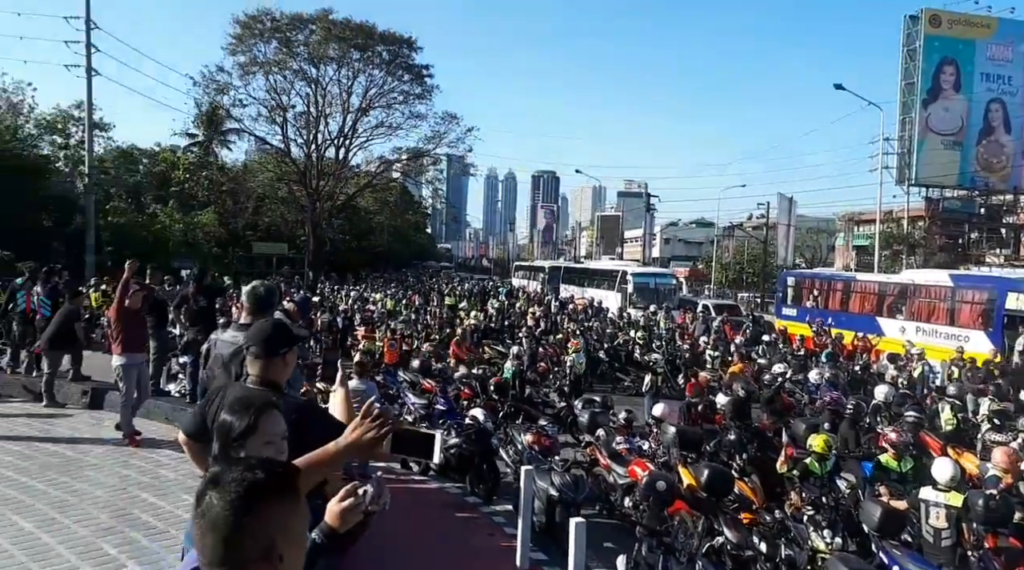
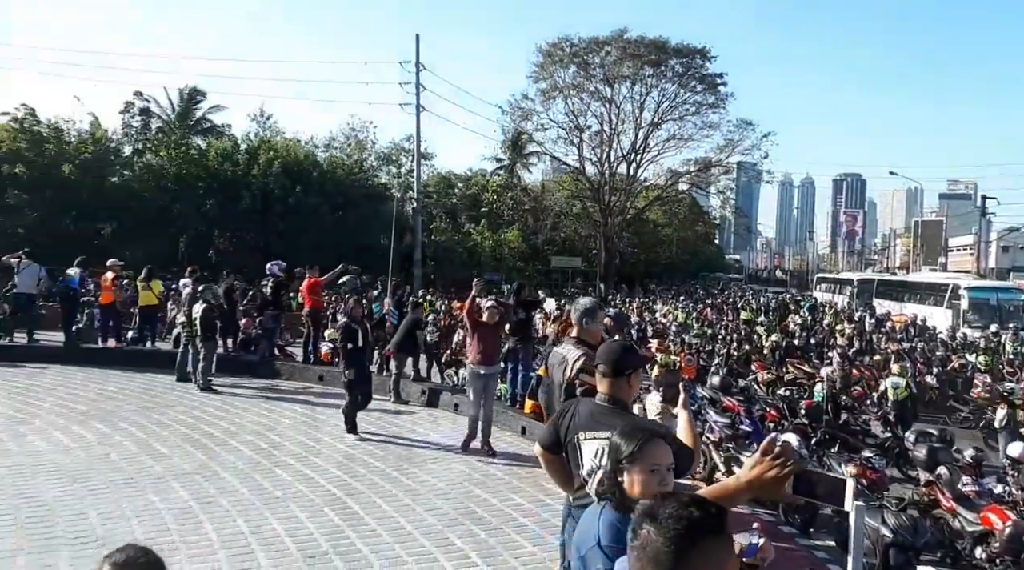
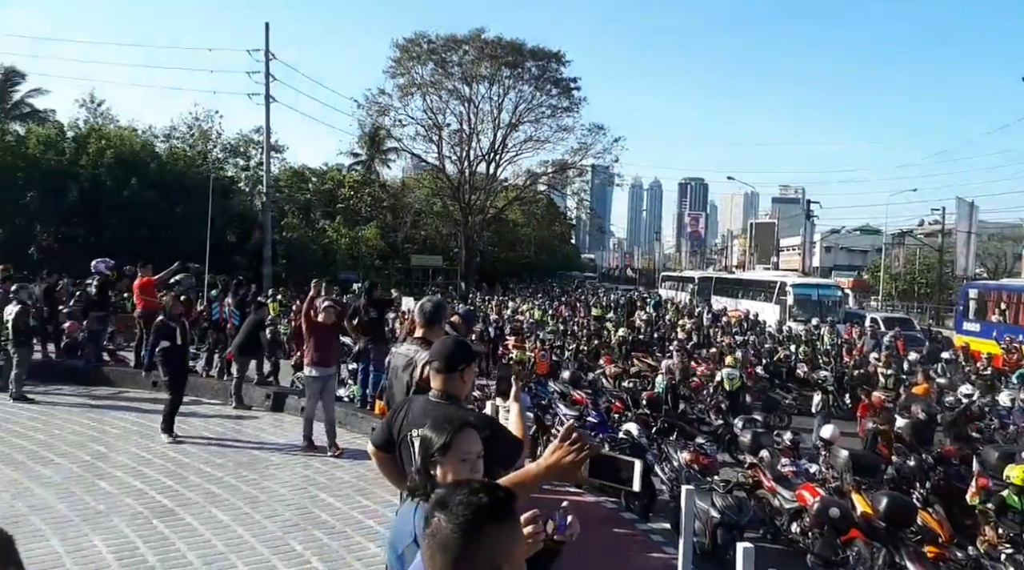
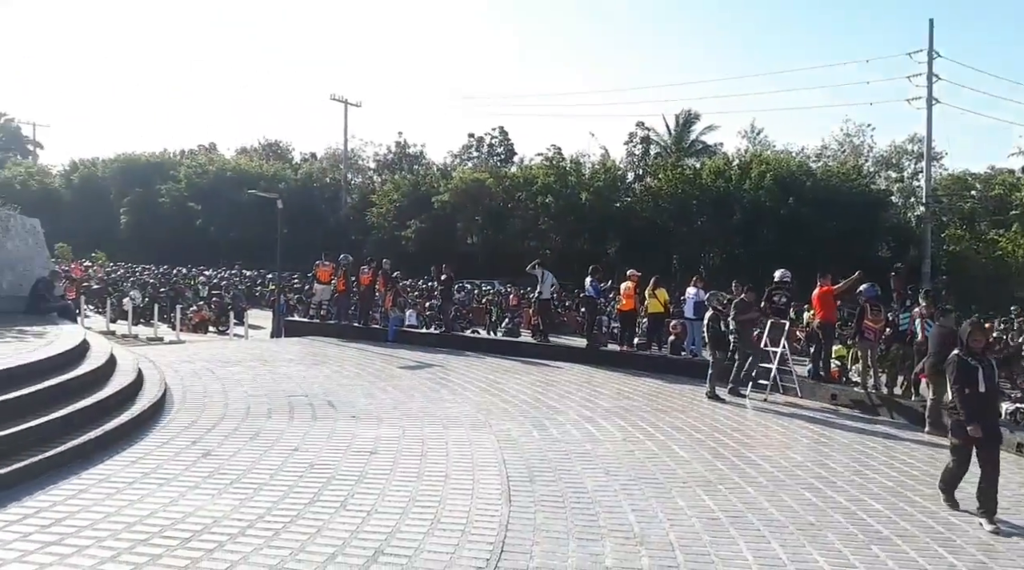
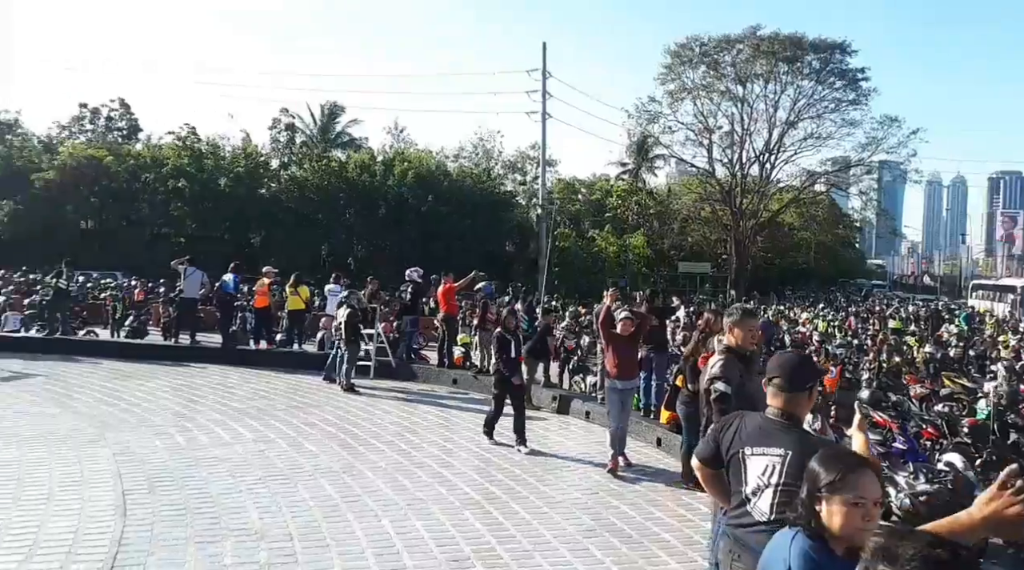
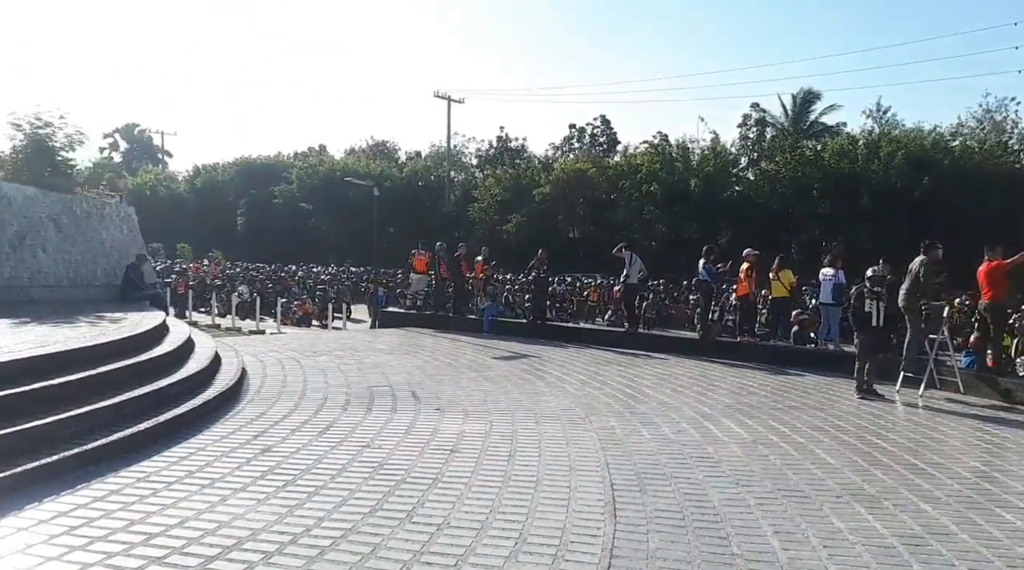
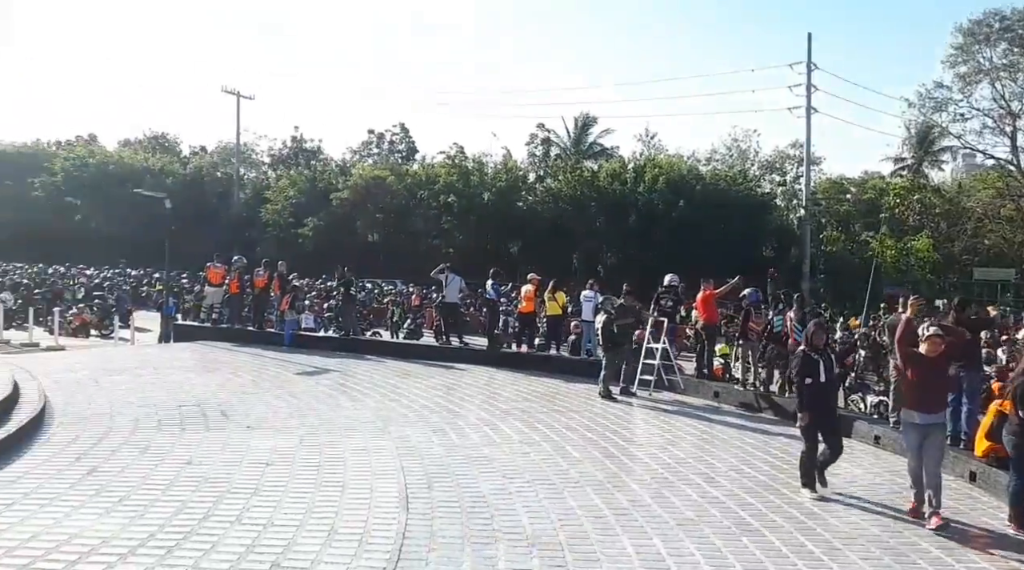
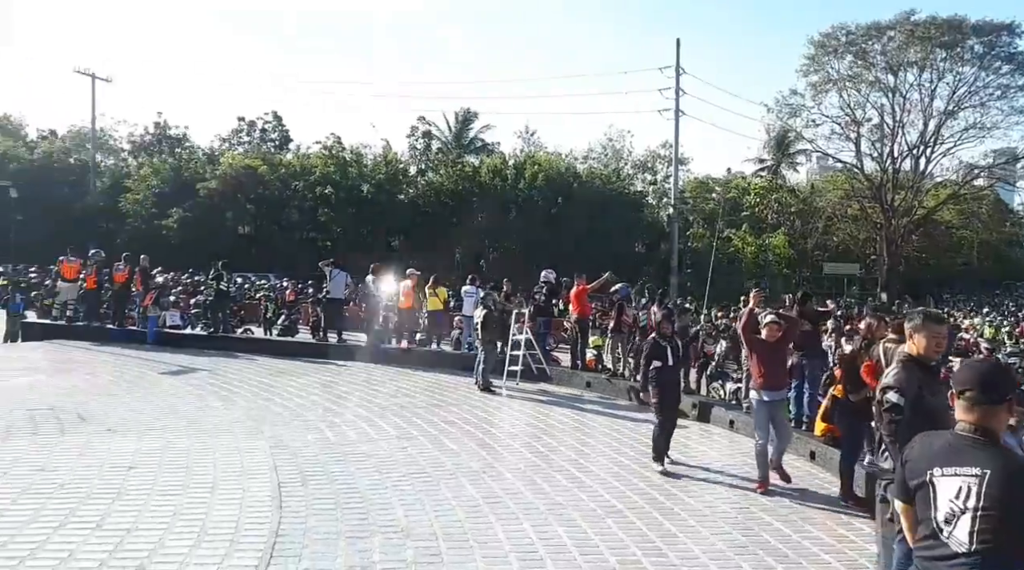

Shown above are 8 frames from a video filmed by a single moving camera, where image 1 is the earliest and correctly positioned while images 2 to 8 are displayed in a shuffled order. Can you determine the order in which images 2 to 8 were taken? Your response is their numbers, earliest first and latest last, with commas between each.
3, 2, 5, 8, 7, 4, 6
